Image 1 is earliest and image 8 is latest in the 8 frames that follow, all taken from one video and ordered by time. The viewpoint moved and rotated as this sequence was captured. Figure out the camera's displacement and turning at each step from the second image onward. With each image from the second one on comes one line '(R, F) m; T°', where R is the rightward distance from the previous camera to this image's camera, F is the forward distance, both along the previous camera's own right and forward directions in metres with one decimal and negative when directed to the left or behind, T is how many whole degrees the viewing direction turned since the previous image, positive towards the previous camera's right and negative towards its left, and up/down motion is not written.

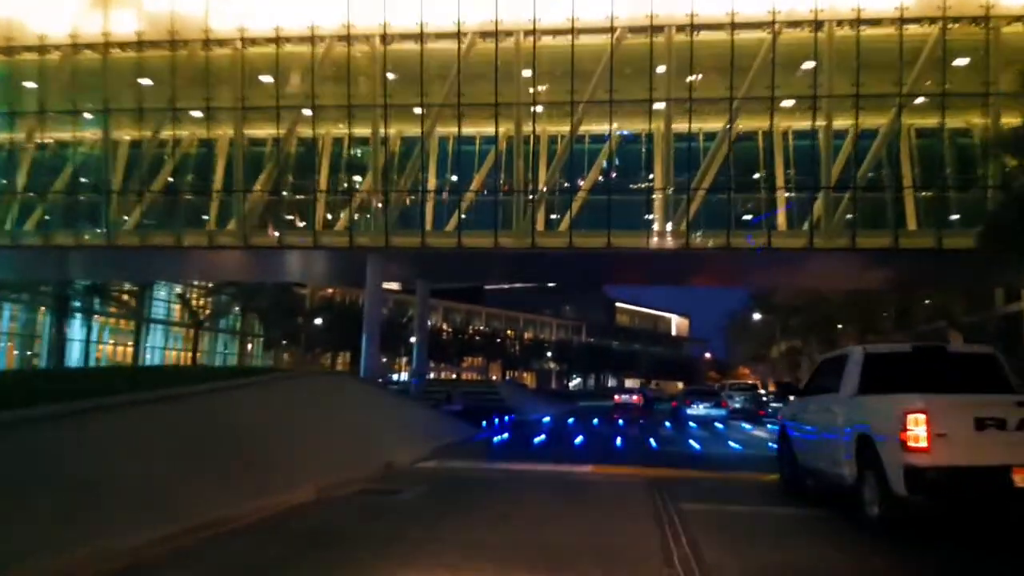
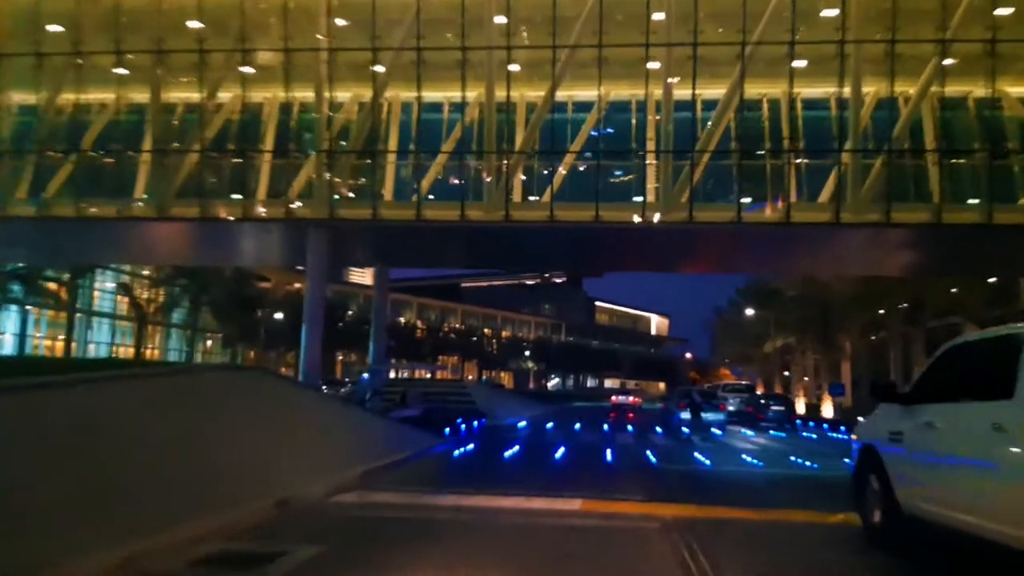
(+0.4, +6.0) m; +1°
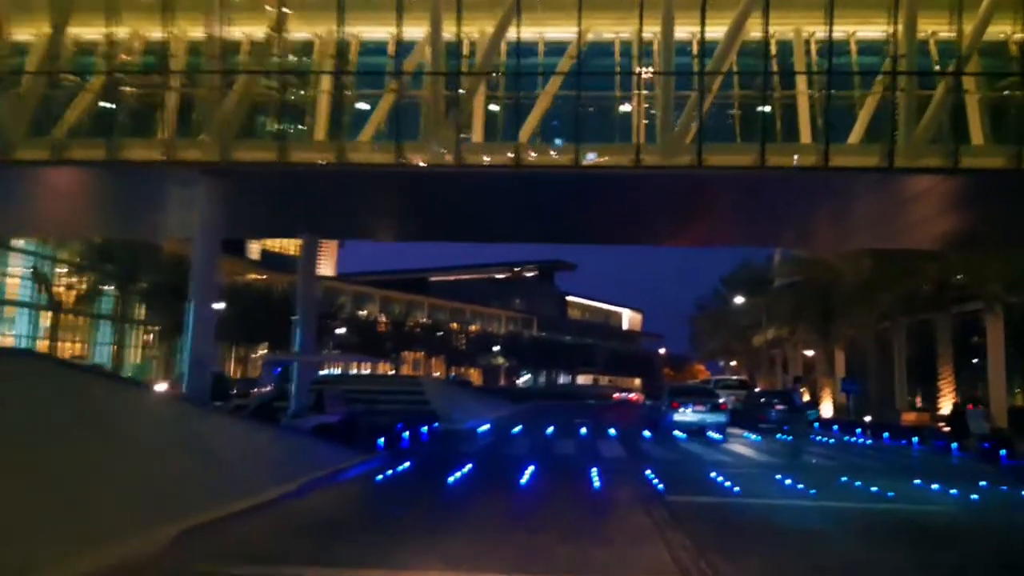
(+0.5, +7.3) m; +2°
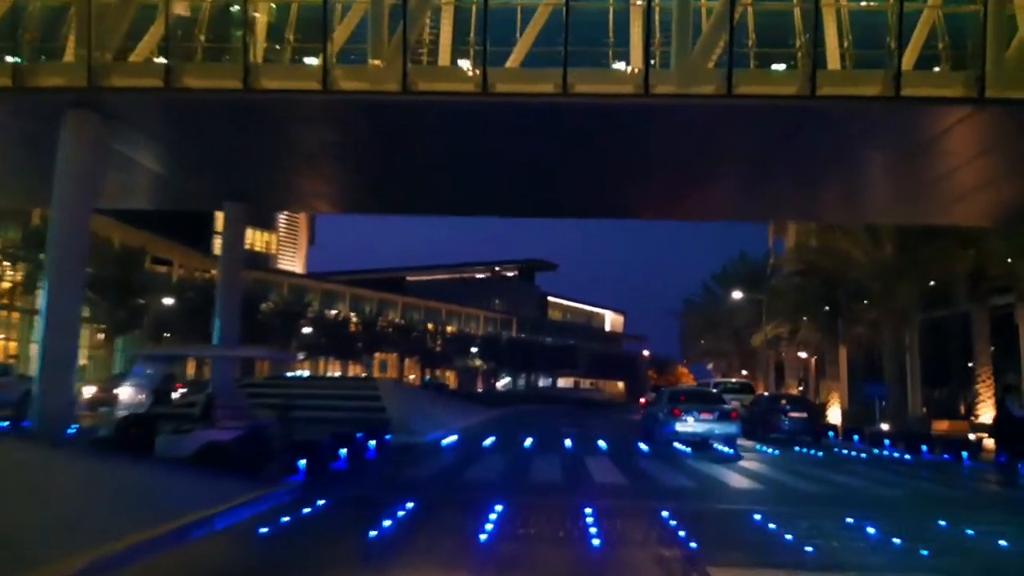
(+0.3, +5.9) m; +1°
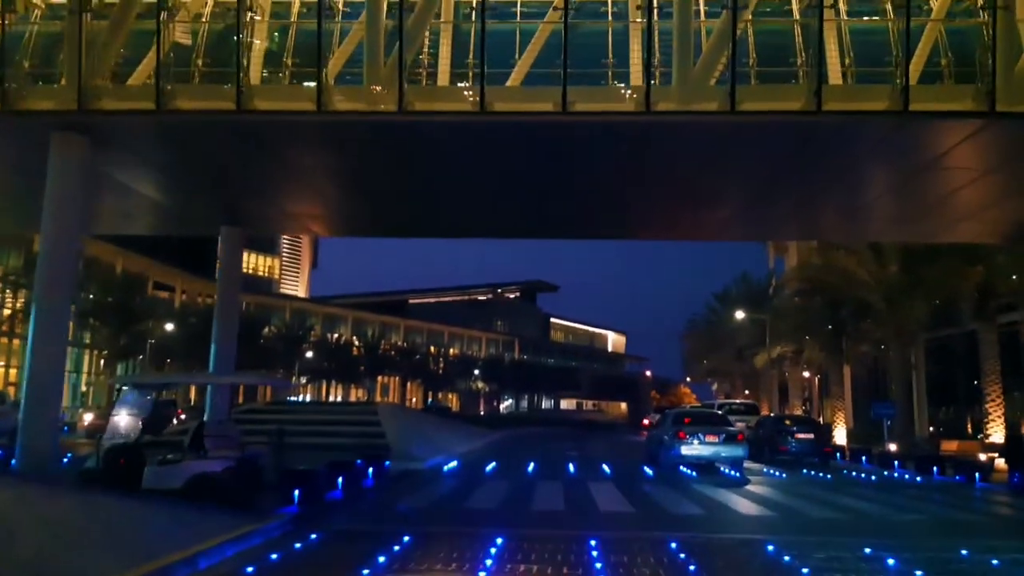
(0.0, +0.5) m; 0°
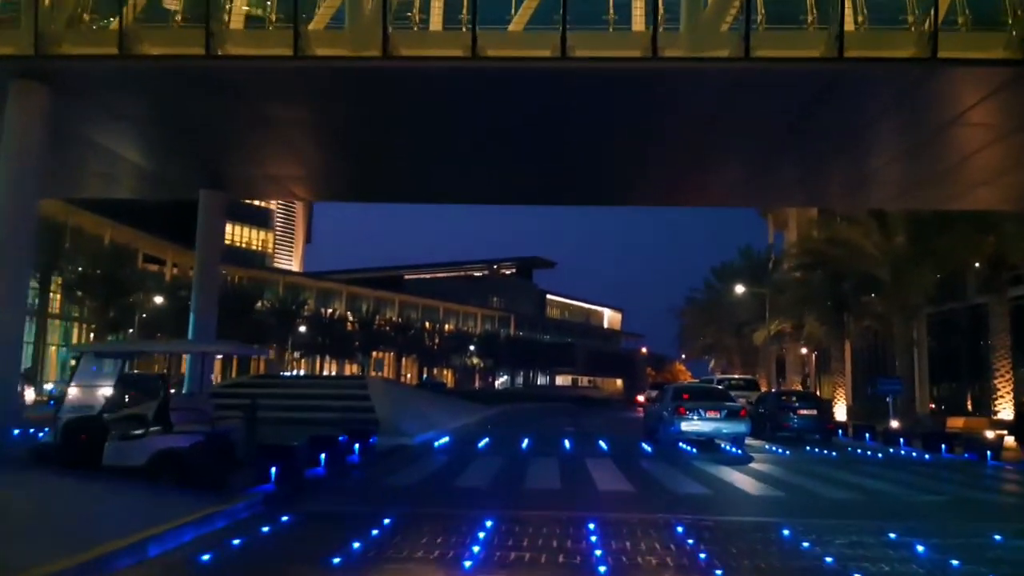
(+0.1, +1.3) m; 0°
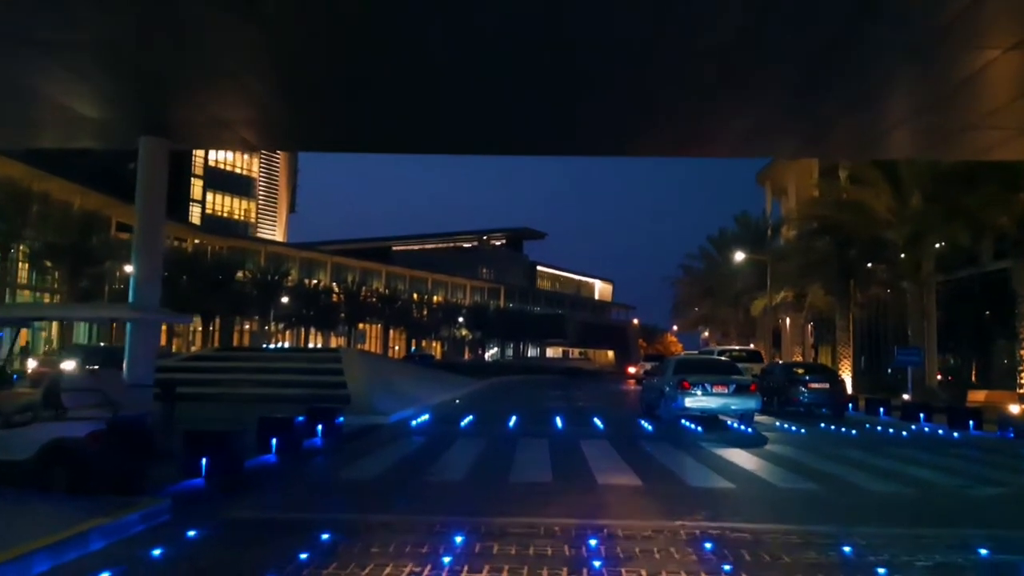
(+0.1, +2.9) m; +1°
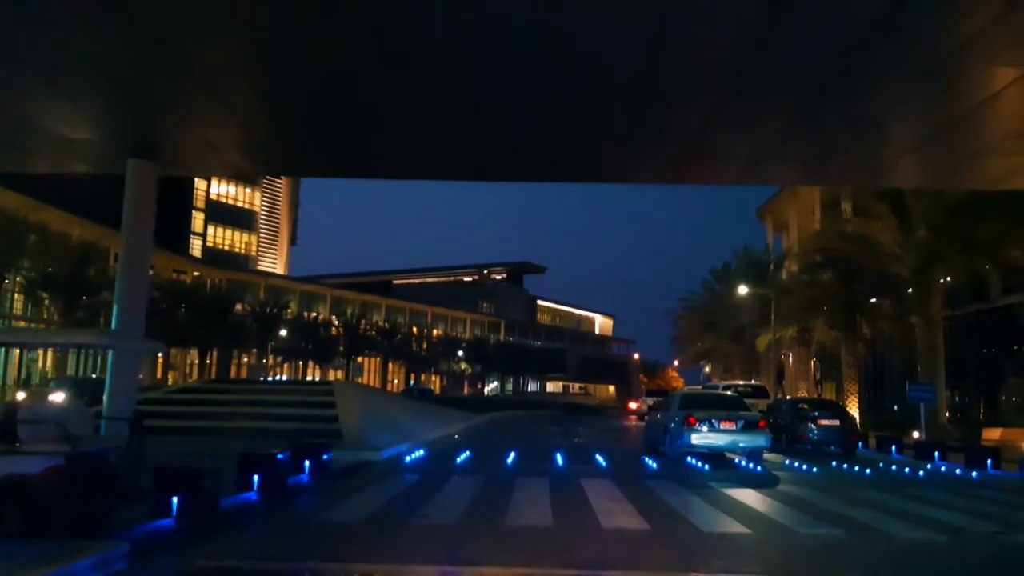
(0.0, +0.9) m; 0°
